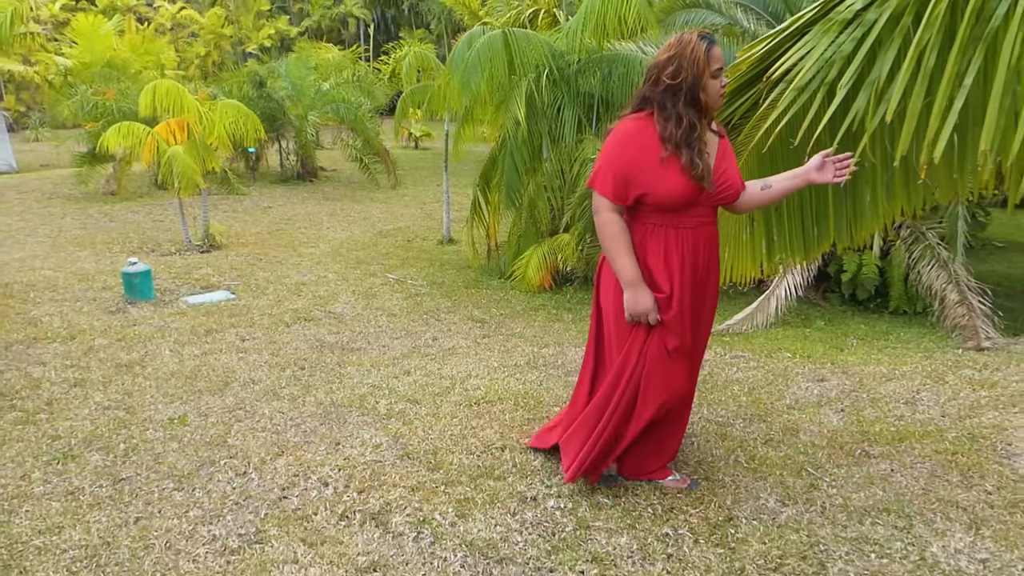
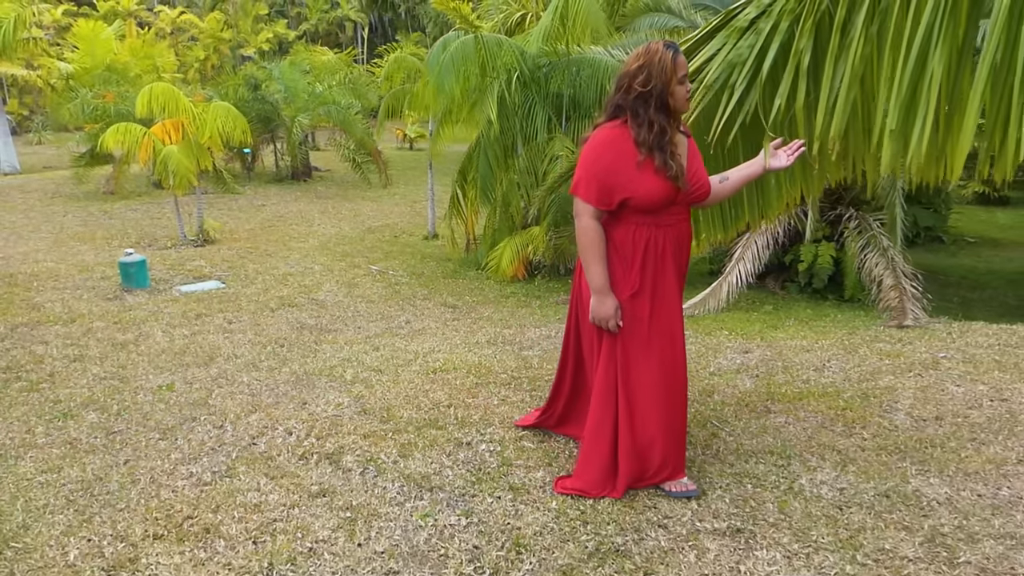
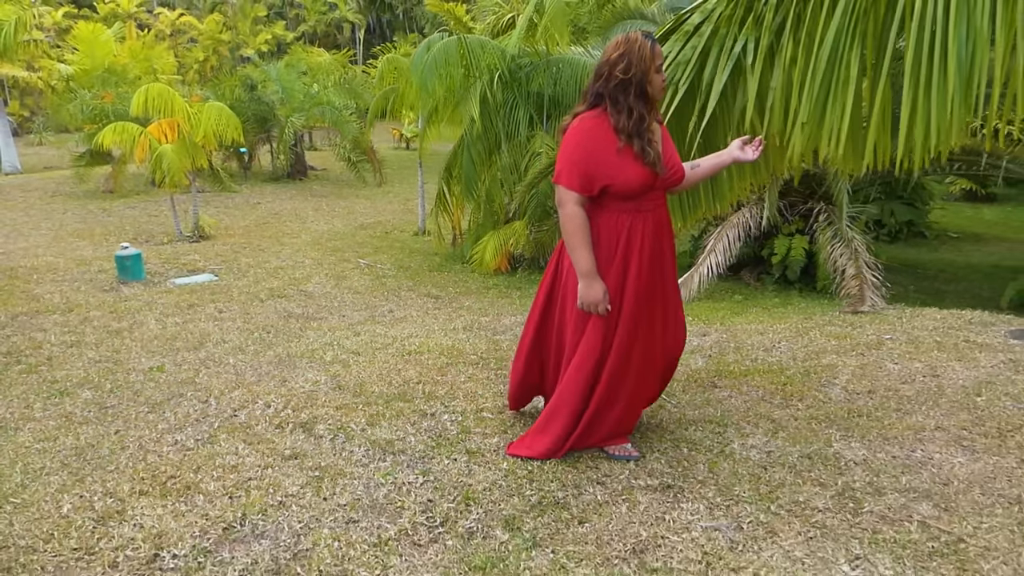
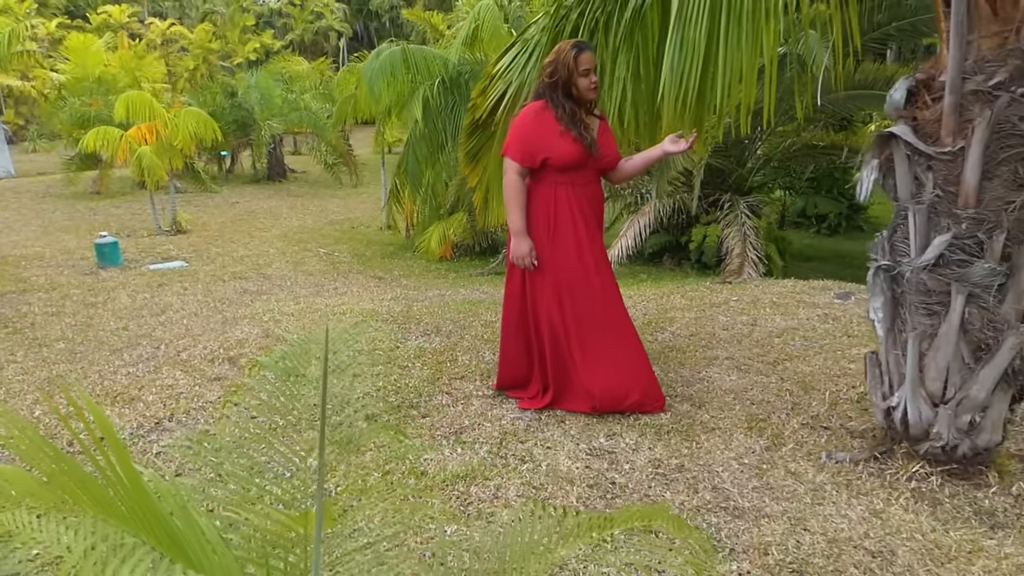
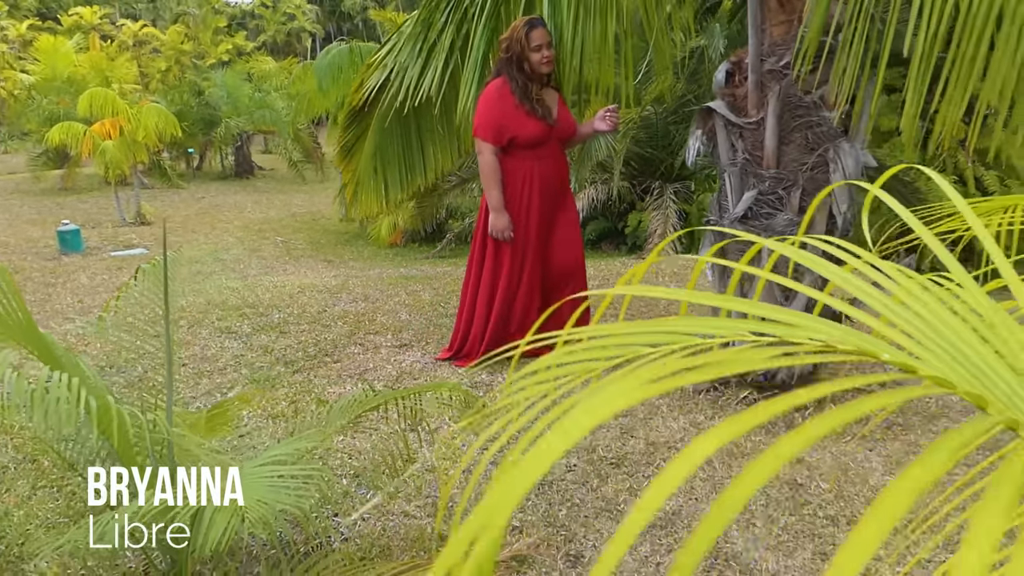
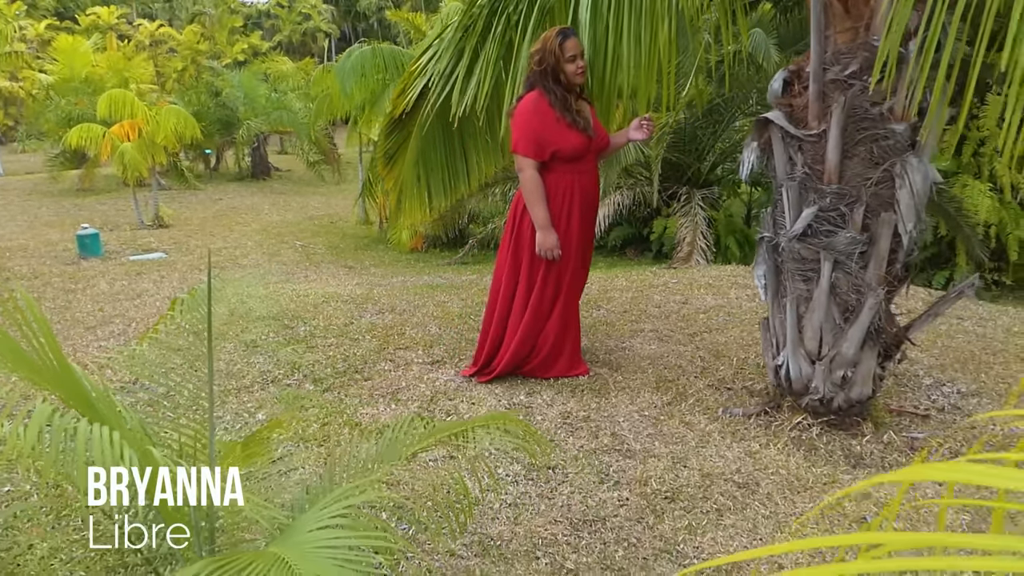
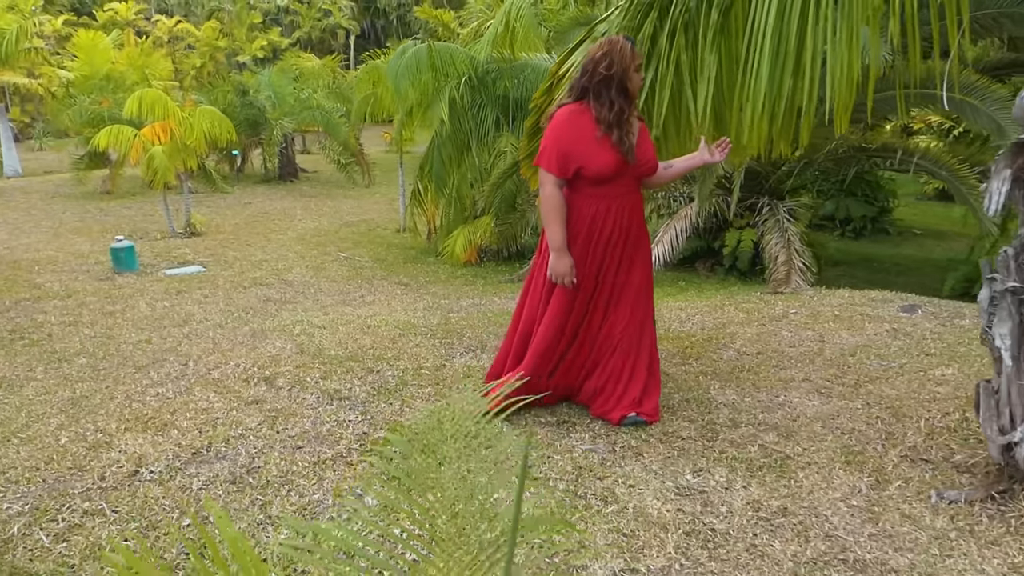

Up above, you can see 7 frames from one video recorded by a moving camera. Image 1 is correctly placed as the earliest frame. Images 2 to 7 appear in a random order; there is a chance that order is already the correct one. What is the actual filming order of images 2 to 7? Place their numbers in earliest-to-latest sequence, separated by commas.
2, 3, 7, 4, 6, 5
